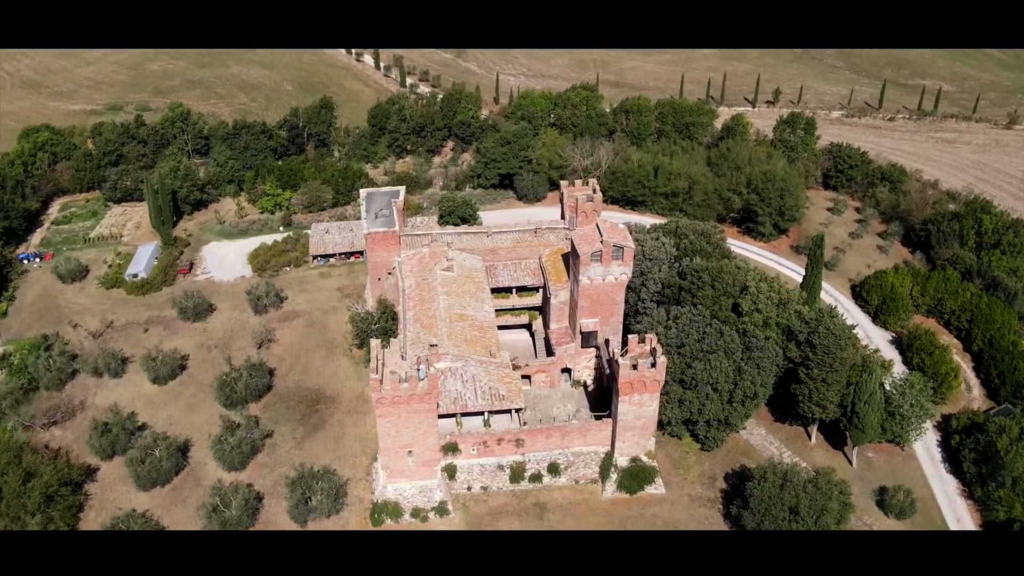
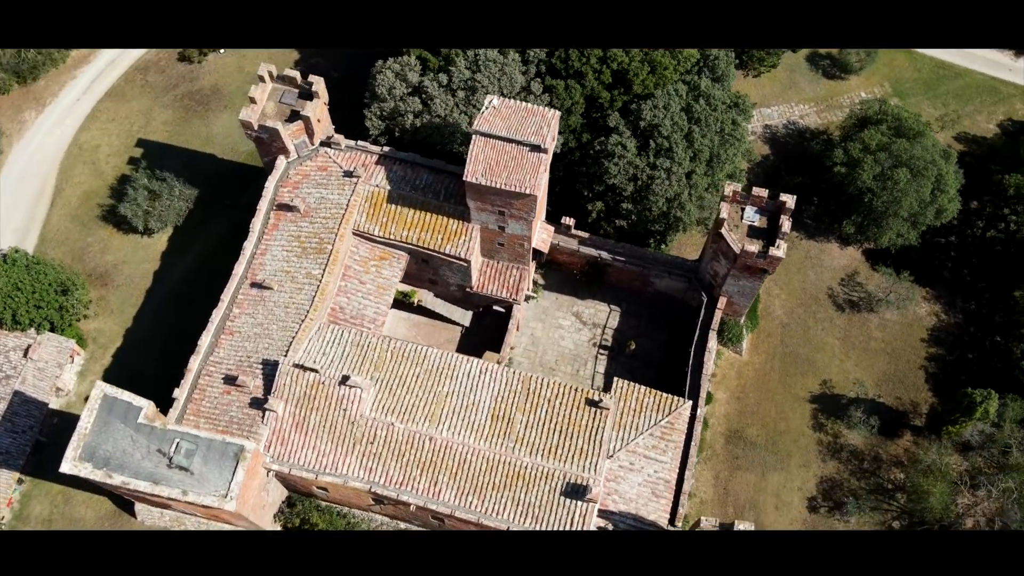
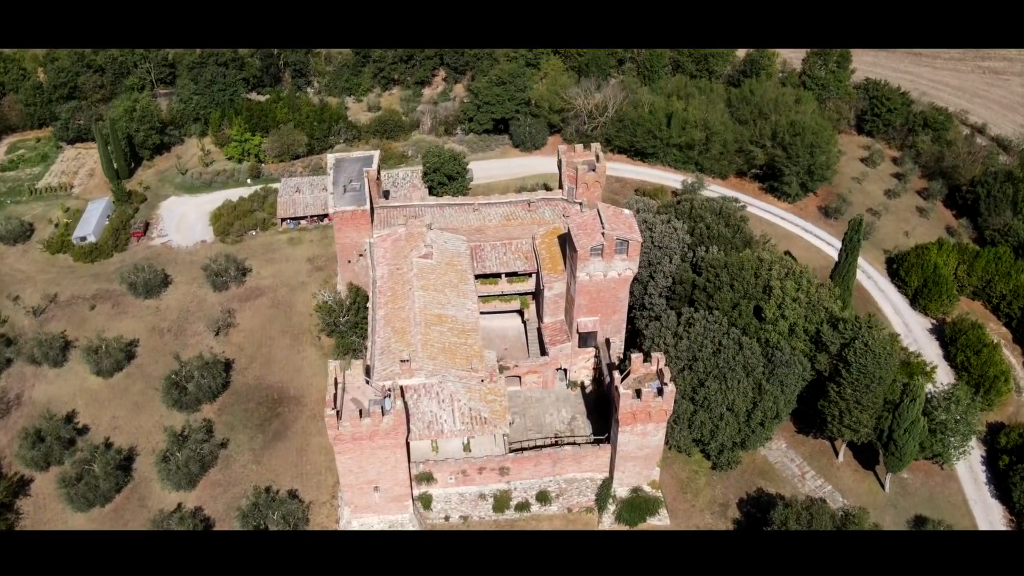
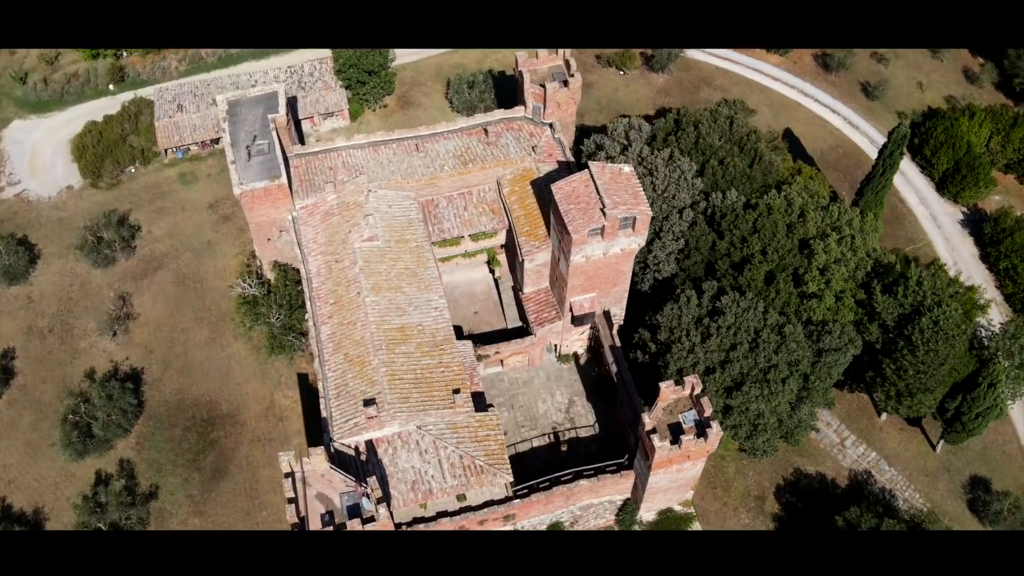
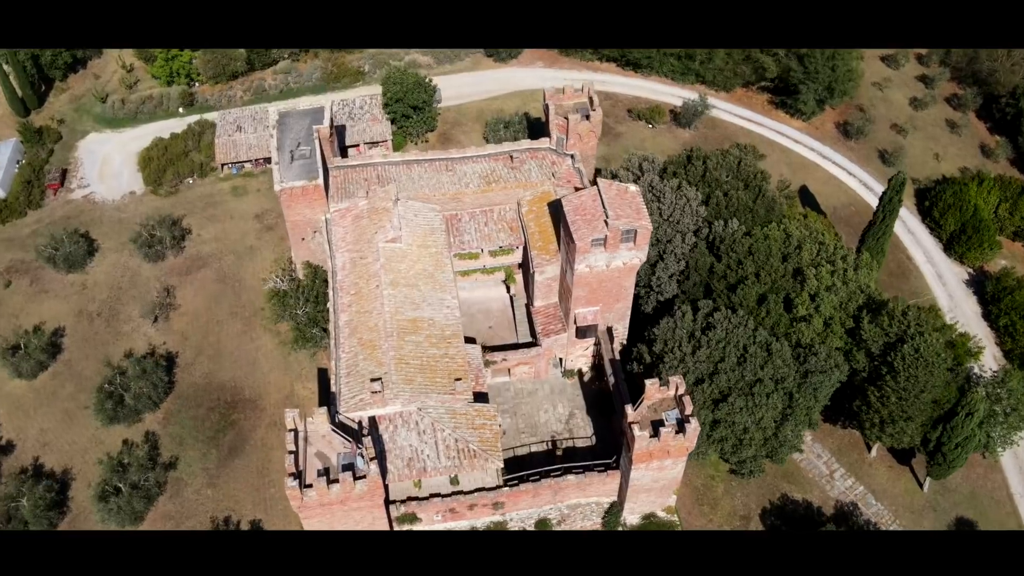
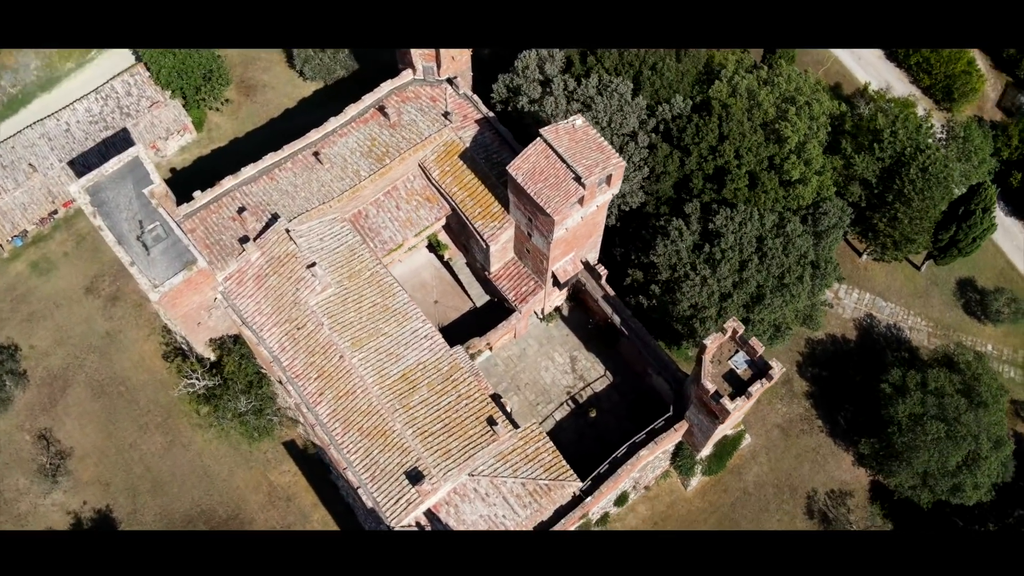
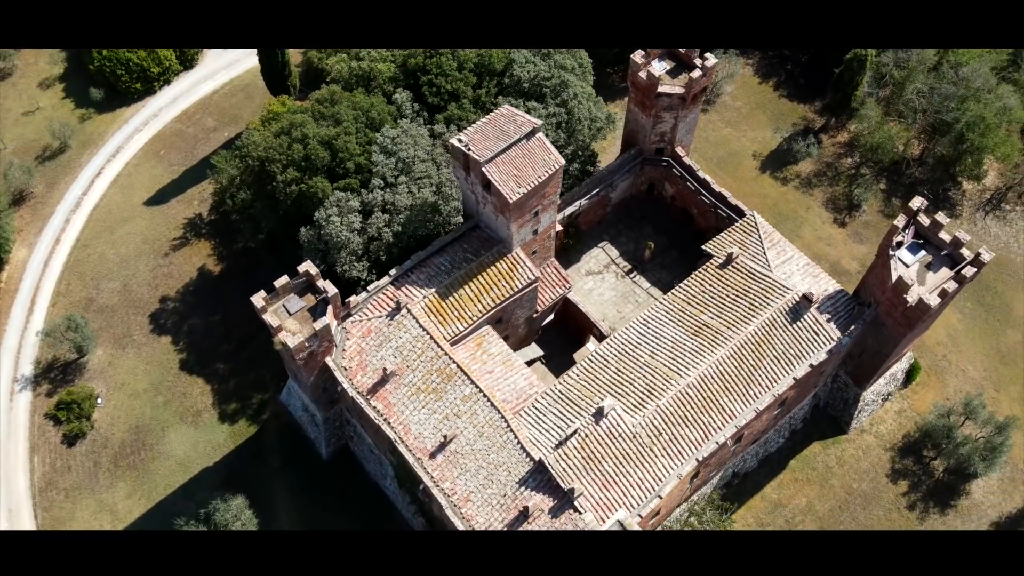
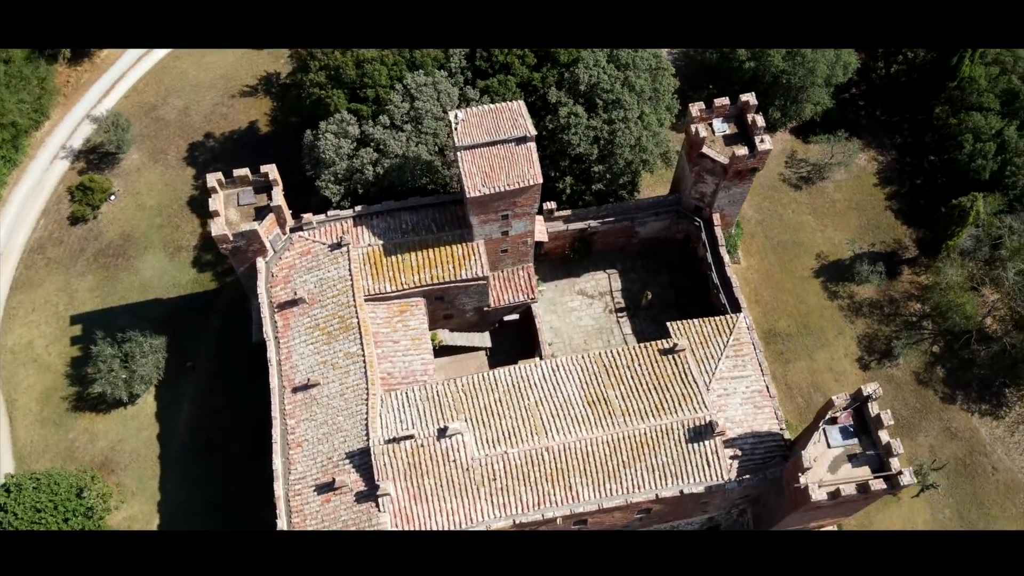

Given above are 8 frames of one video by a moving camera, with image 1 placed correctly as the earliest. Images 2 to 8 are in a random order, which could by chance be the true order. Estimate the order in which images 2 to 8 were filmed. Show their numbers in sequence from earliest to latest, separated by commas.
3, 5, 4, 6, 2, 8, 7
